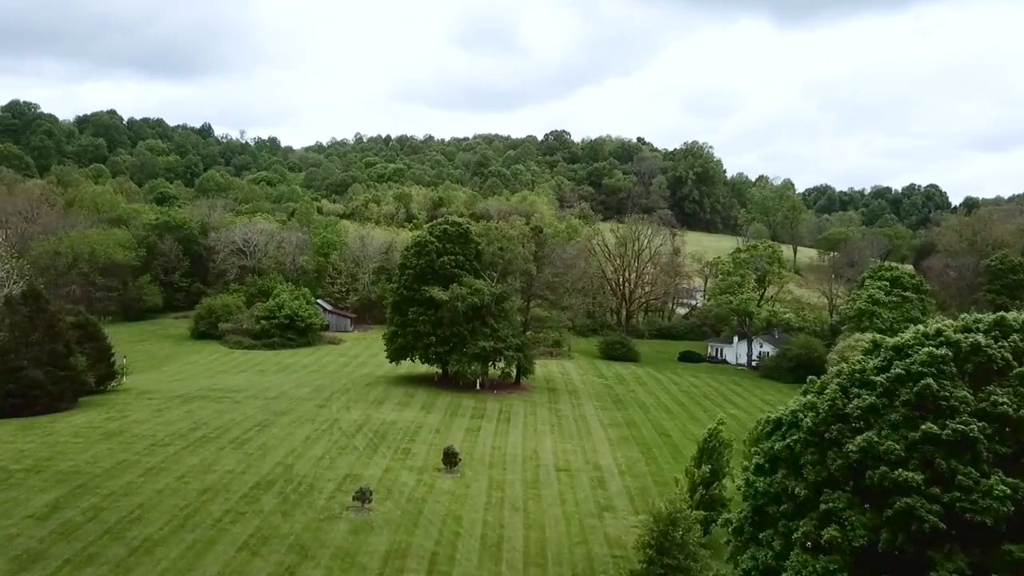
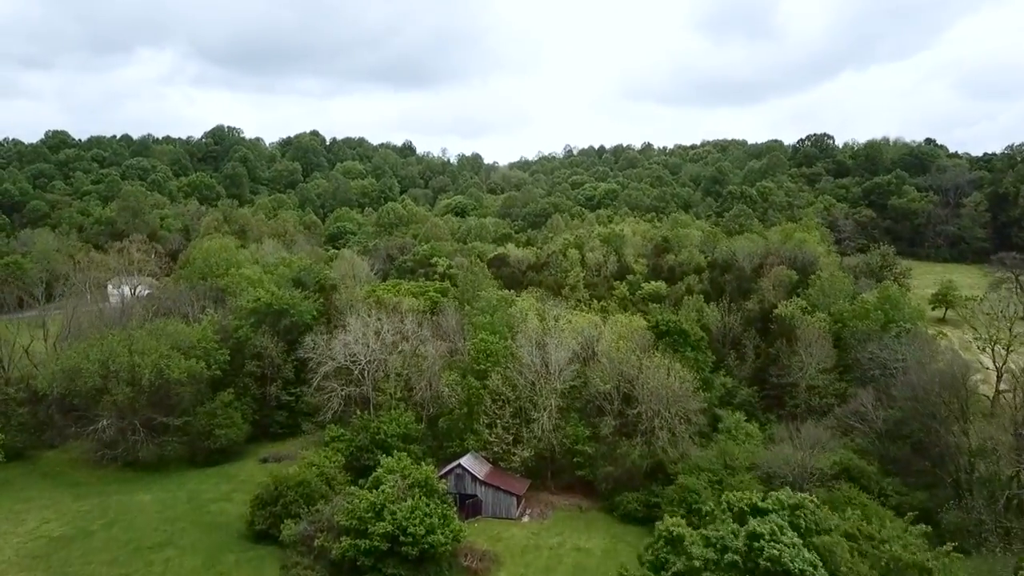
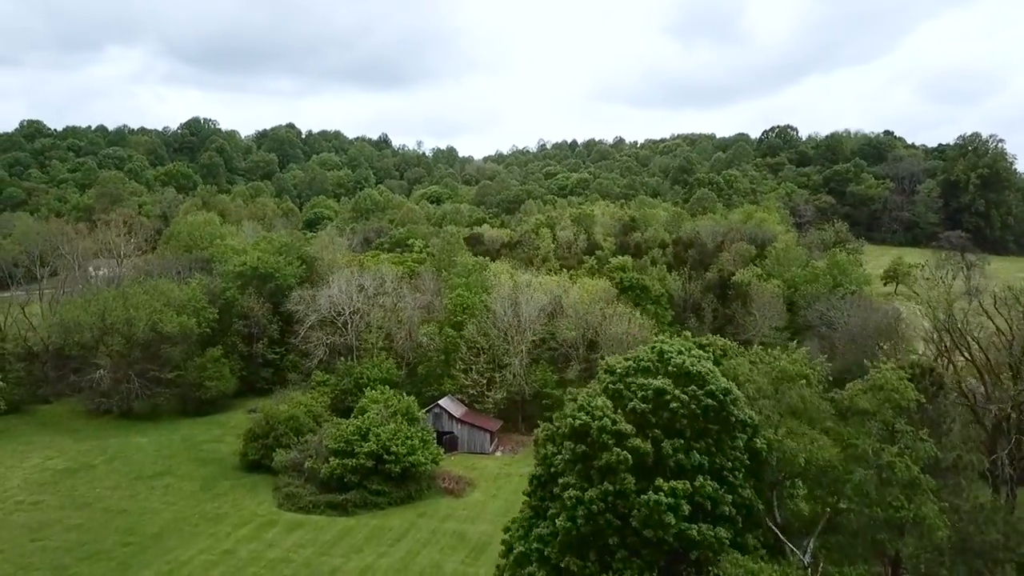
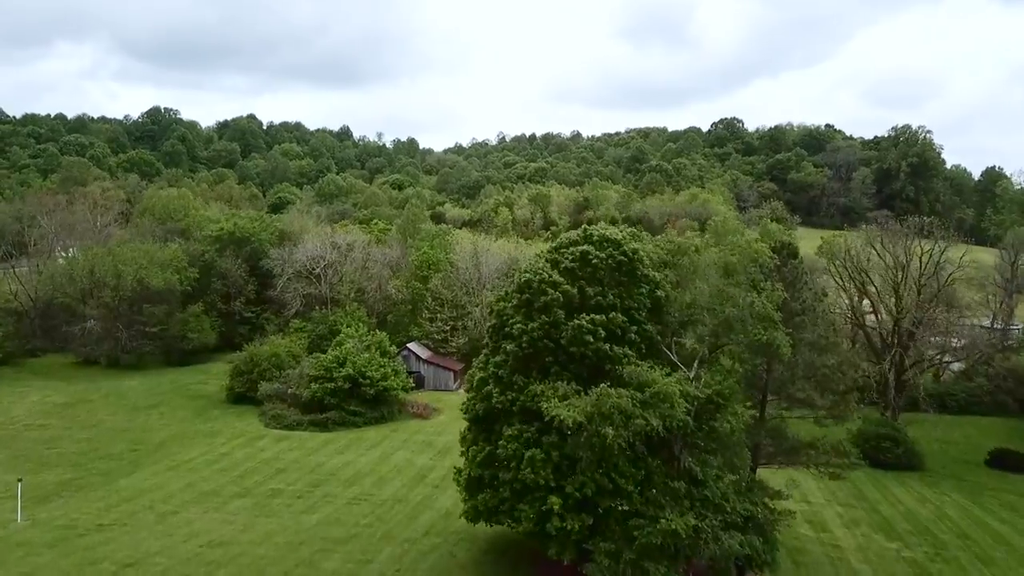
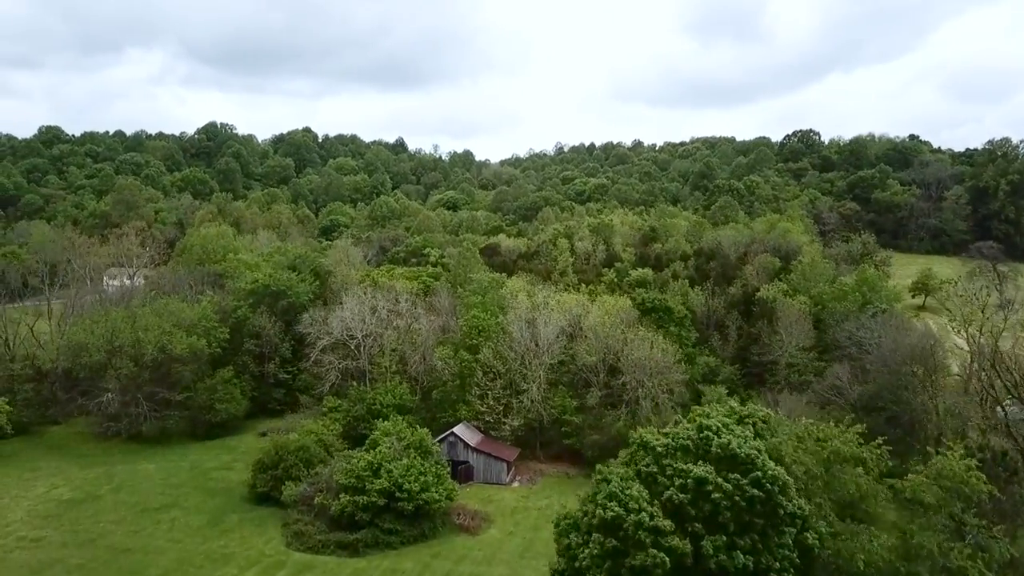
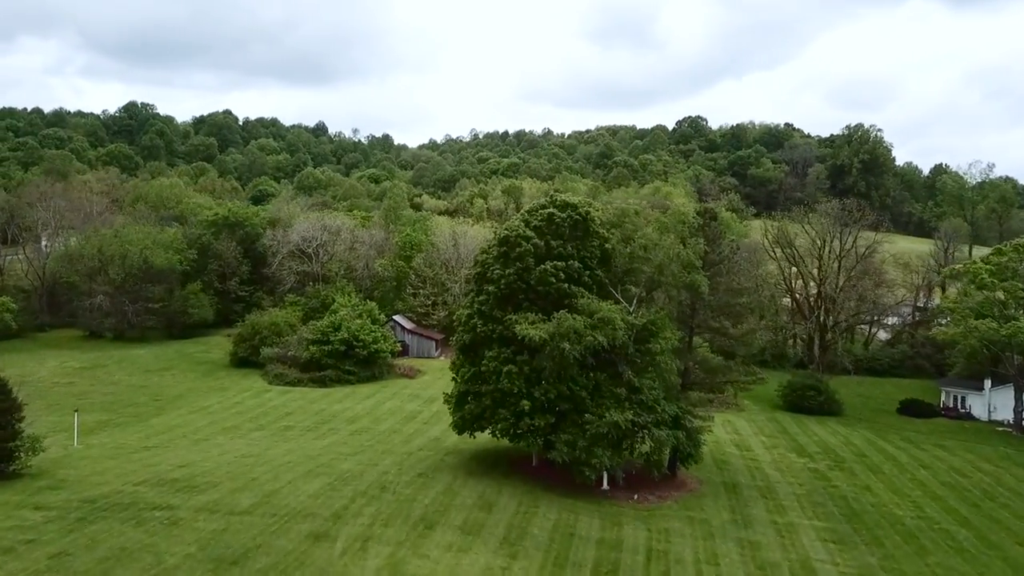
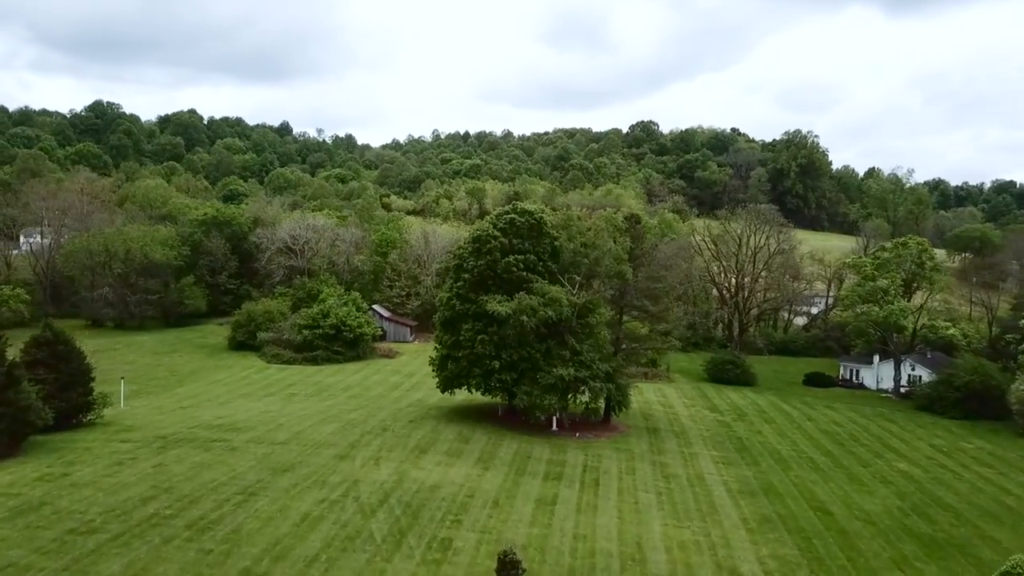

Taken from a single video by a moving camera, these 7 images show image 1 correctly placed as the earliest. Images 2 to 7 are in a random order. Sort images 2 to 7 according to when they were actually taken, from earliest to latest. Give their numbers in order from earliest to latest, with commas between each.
7, 6, 4, 3, 5, 2
